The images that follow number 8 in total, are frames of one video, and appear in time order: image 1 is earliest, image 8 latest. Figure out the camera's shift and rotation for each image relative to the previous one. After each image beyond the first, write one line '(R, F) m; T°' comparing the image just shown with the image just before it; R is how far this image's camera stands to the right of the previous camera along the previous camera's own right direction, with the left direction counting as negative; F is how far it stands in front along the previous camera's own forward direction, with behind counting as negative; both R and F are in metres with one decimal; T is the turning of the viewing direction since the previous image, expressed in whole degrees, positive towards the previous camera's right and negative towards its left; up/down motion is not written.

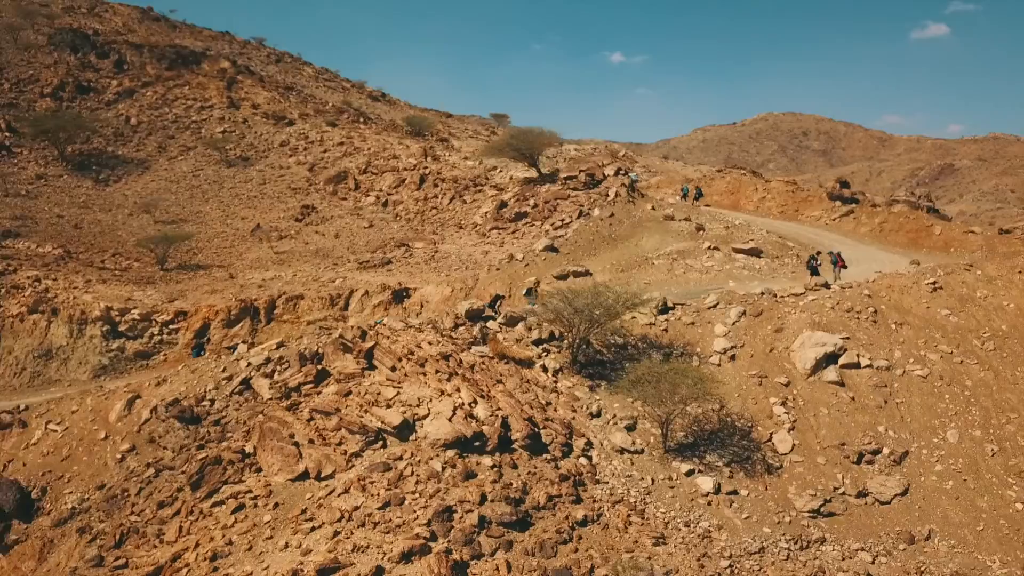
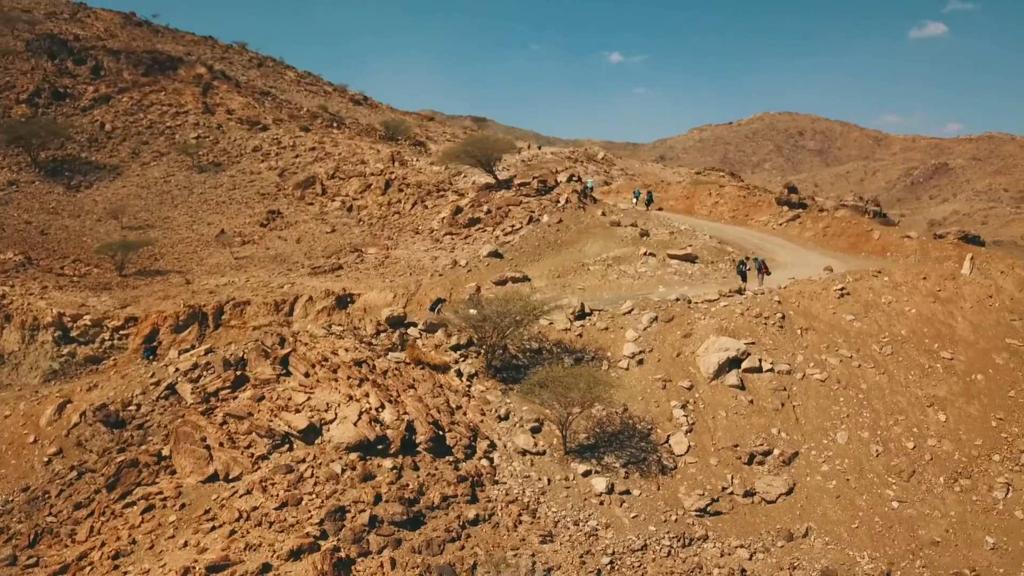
(+1.1, -0.4) m; 0°
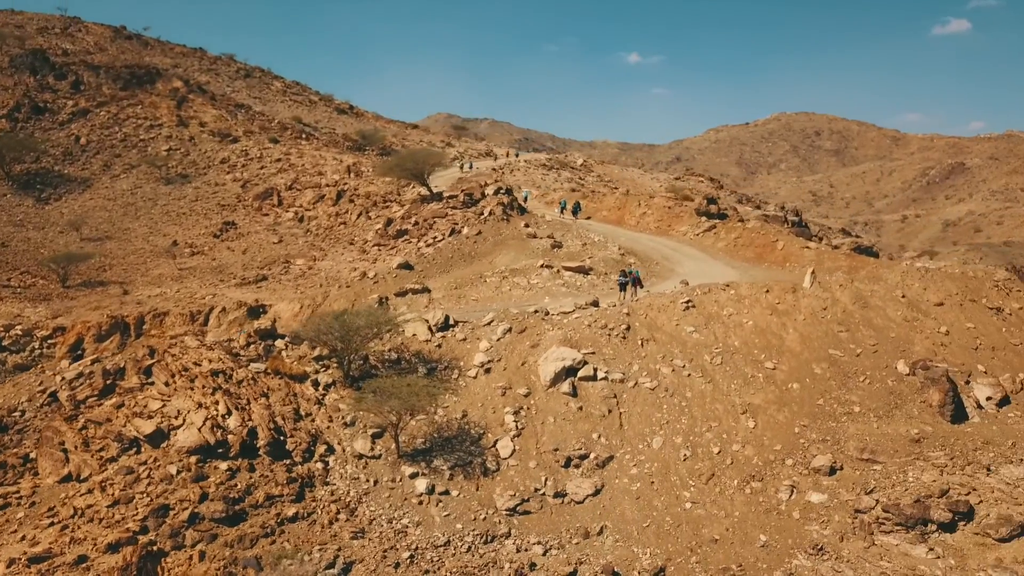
(+2.4, -0.8) m; -1°
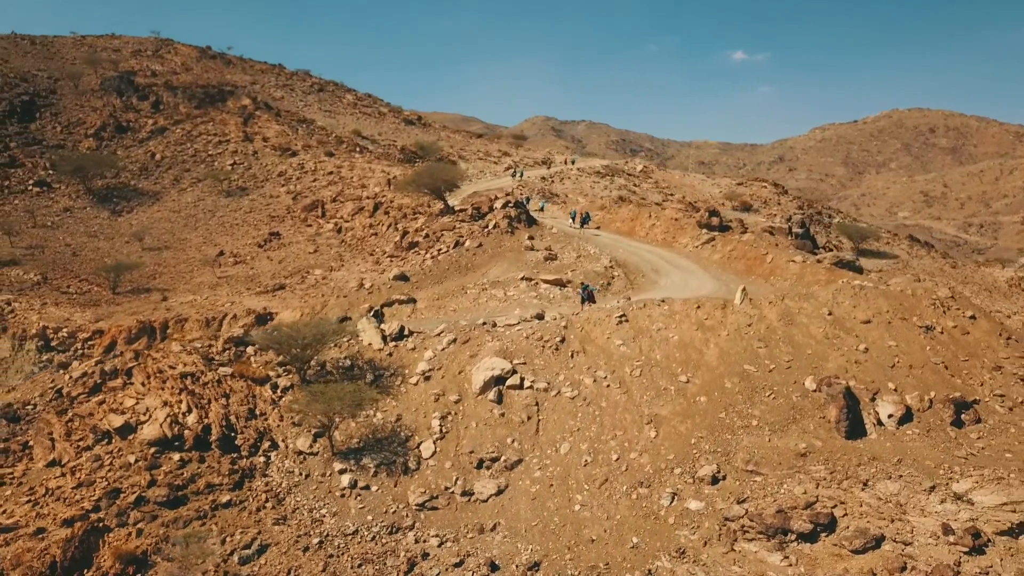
(+2.6, -0.8) m; -7°
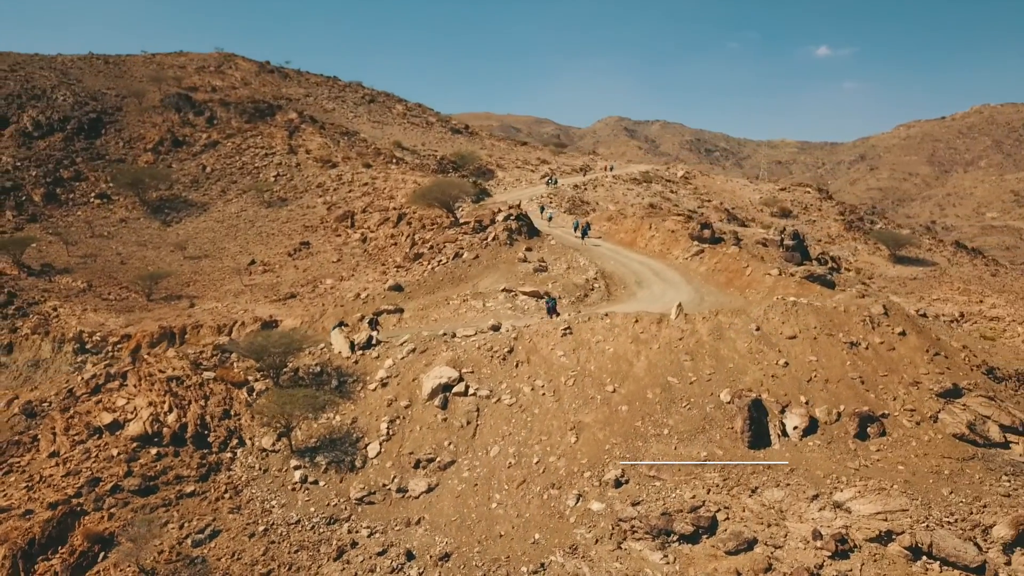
(+2.2, -1.0) m; -5°
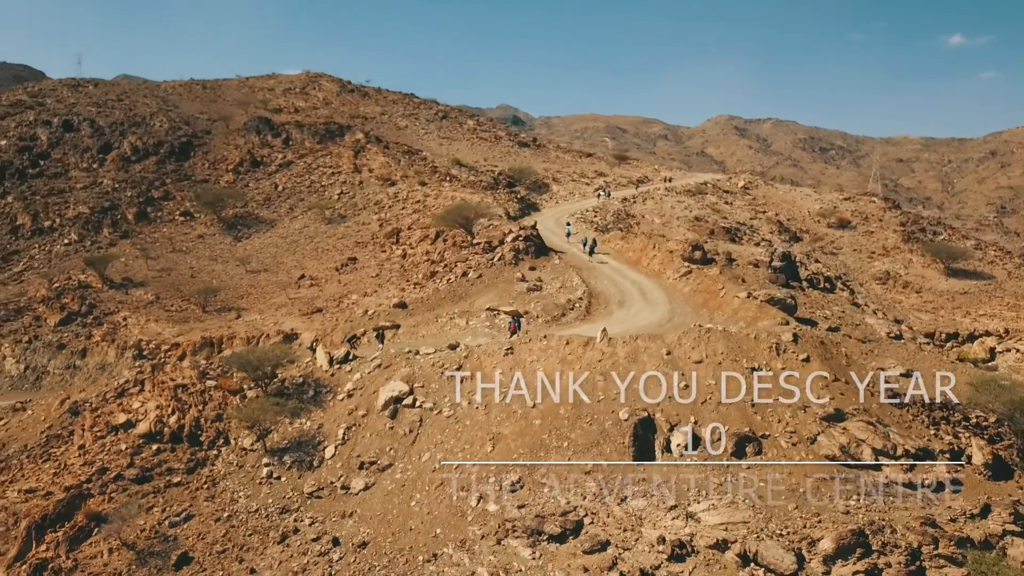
(+3.2, -1.6) m; -8°
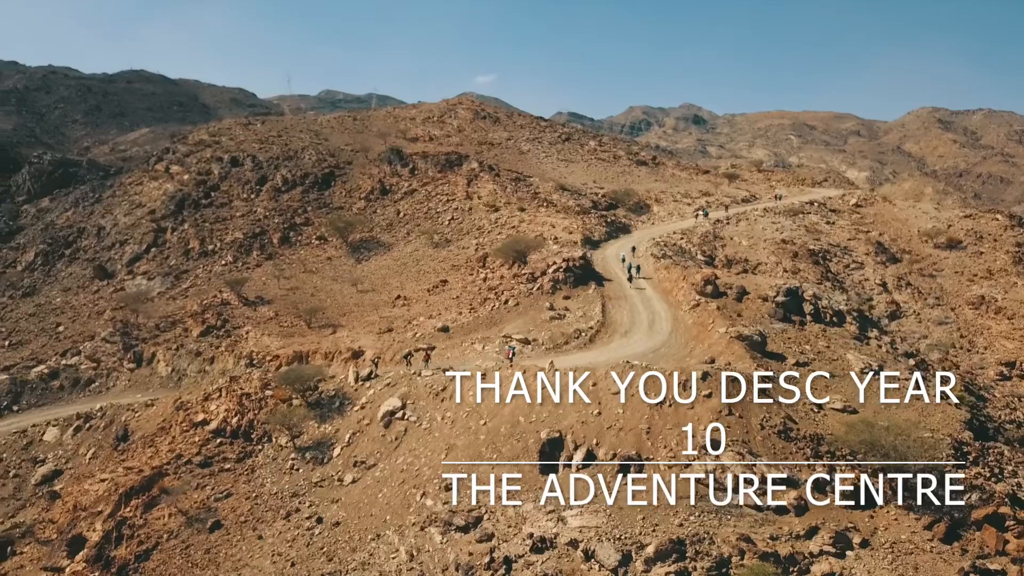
(+5.0, -2.9) m; -13°
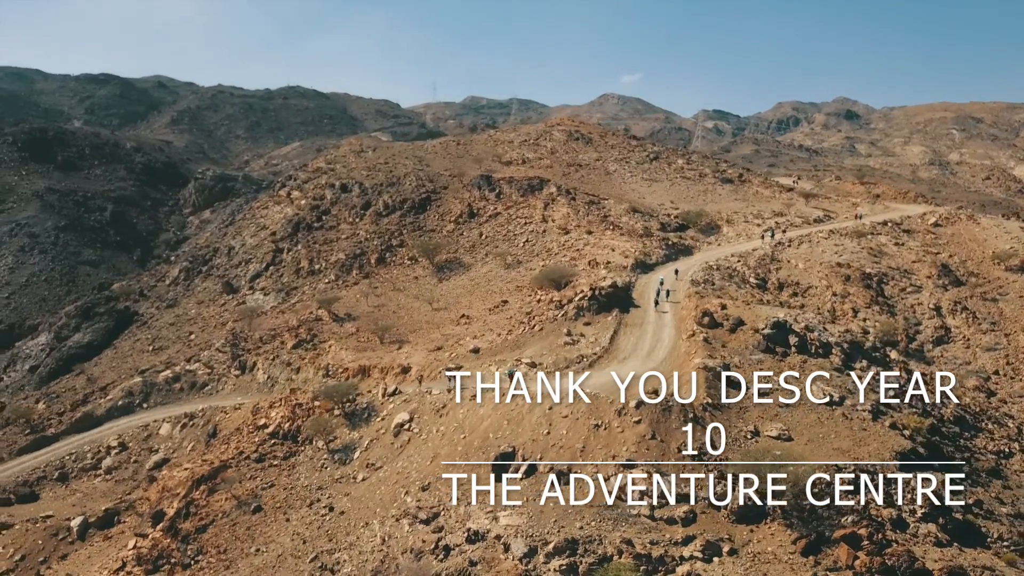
(+4.5, -3.4) m; -10°
